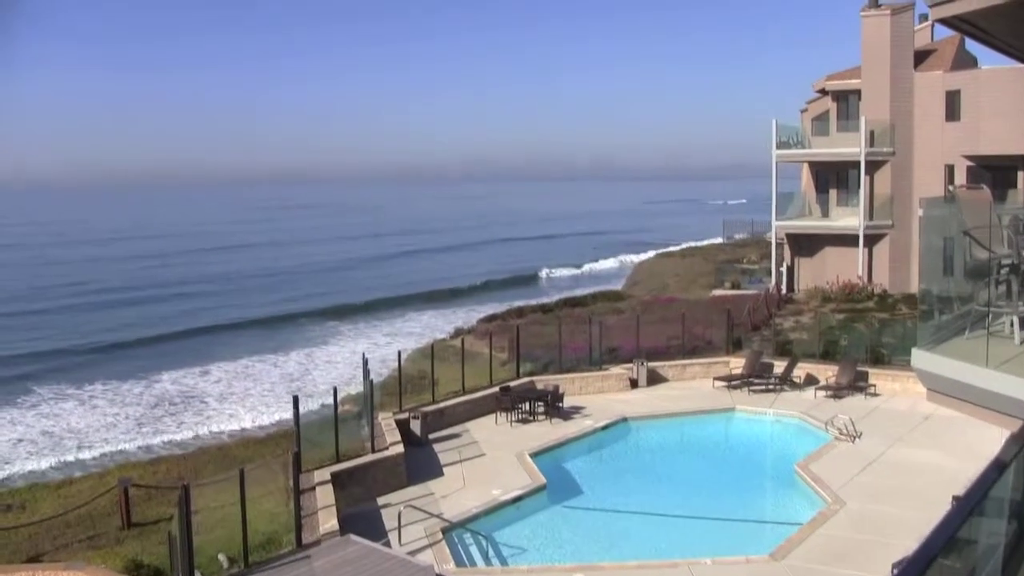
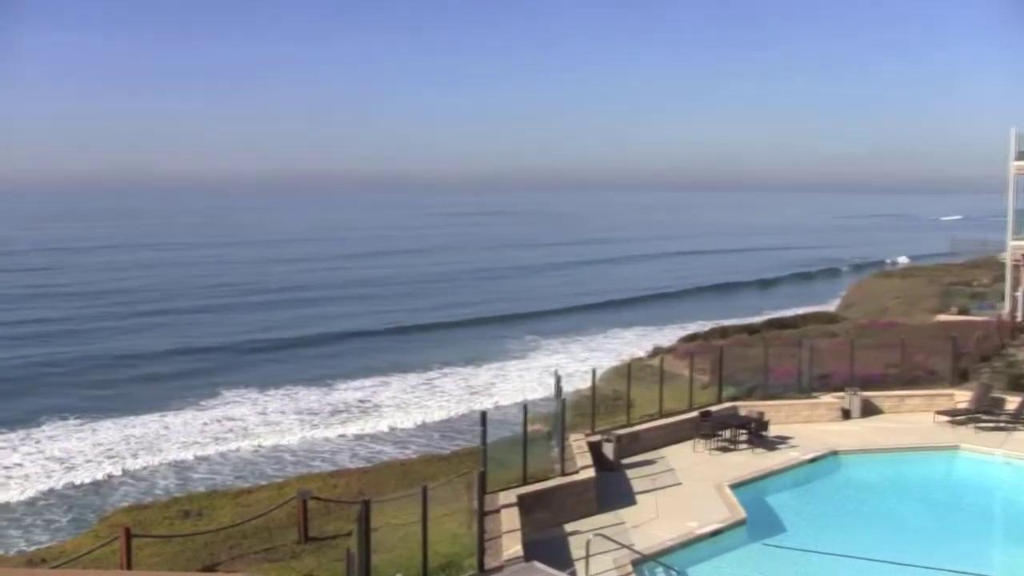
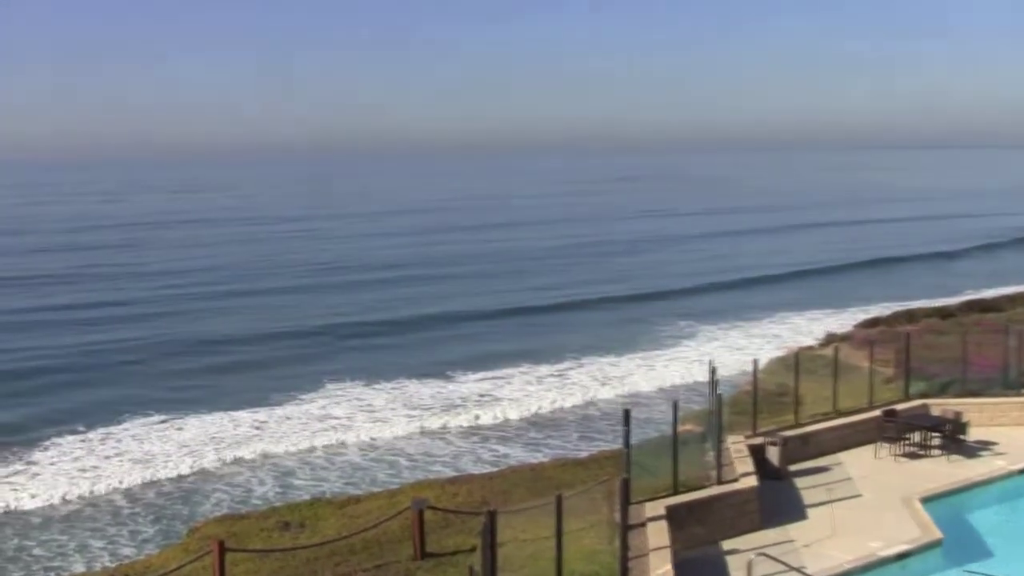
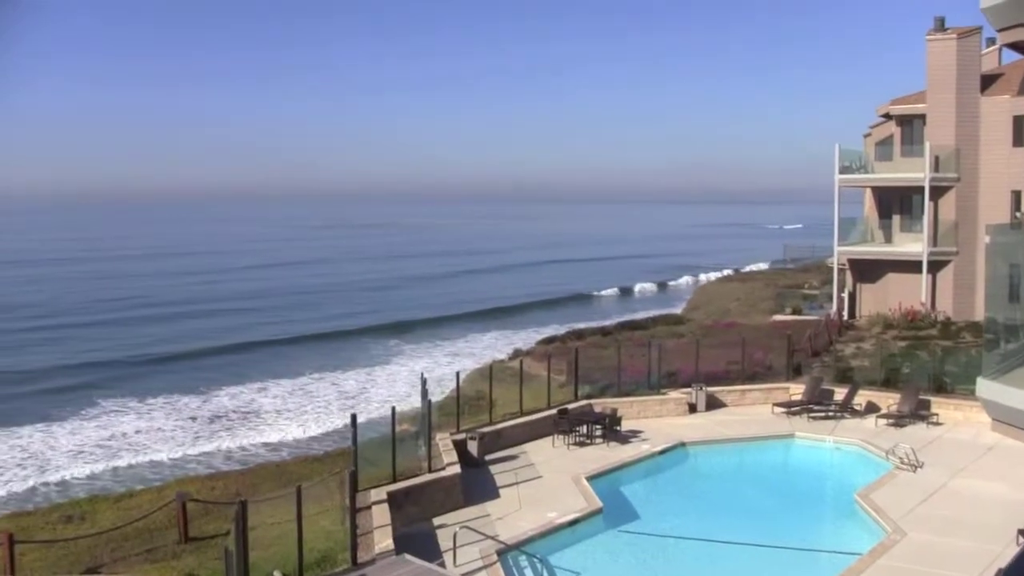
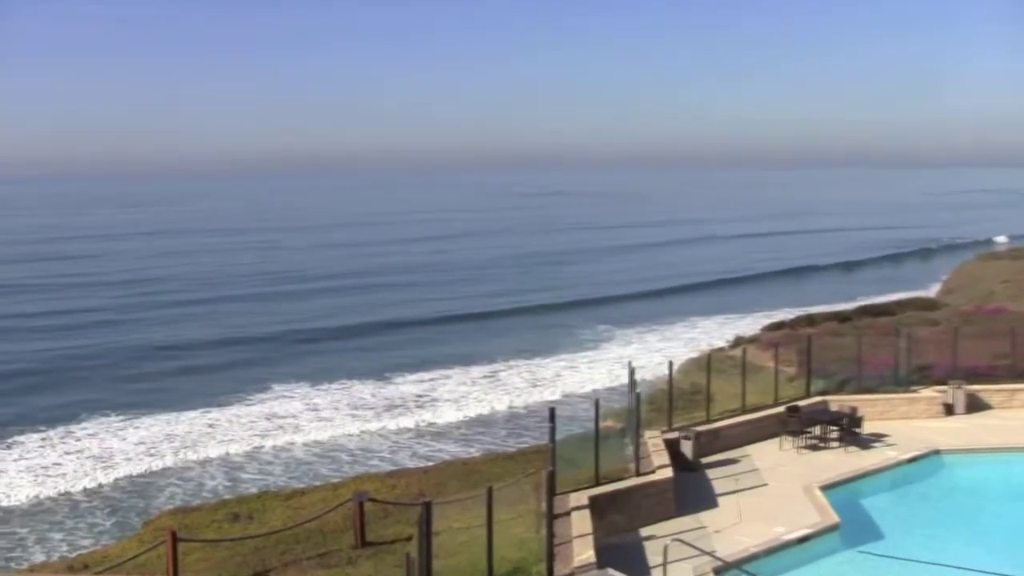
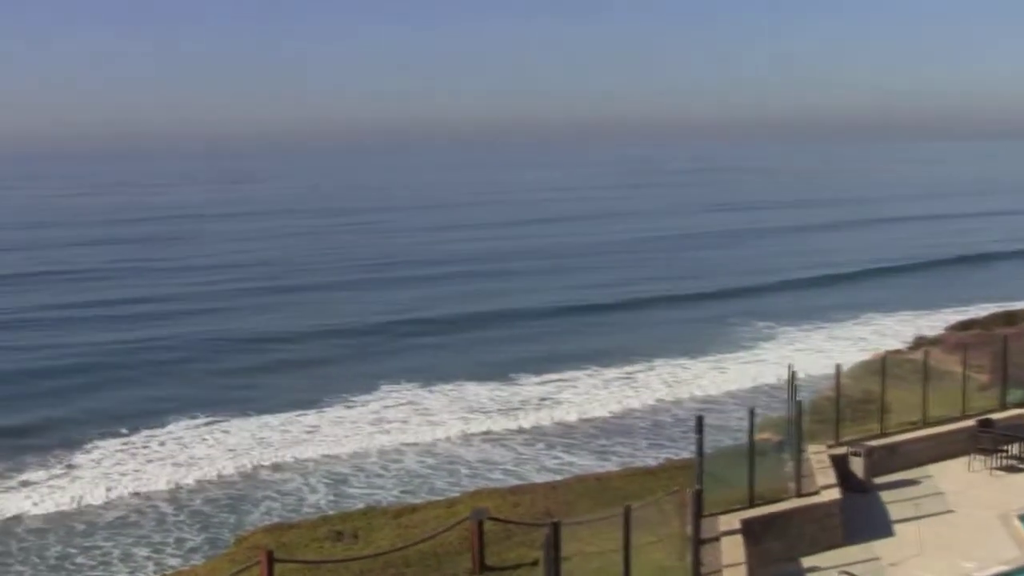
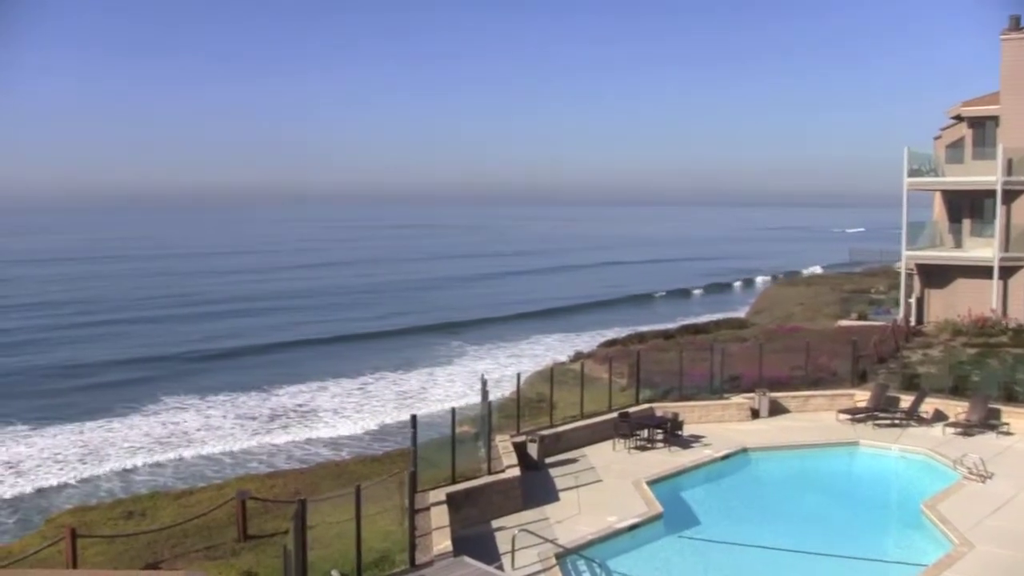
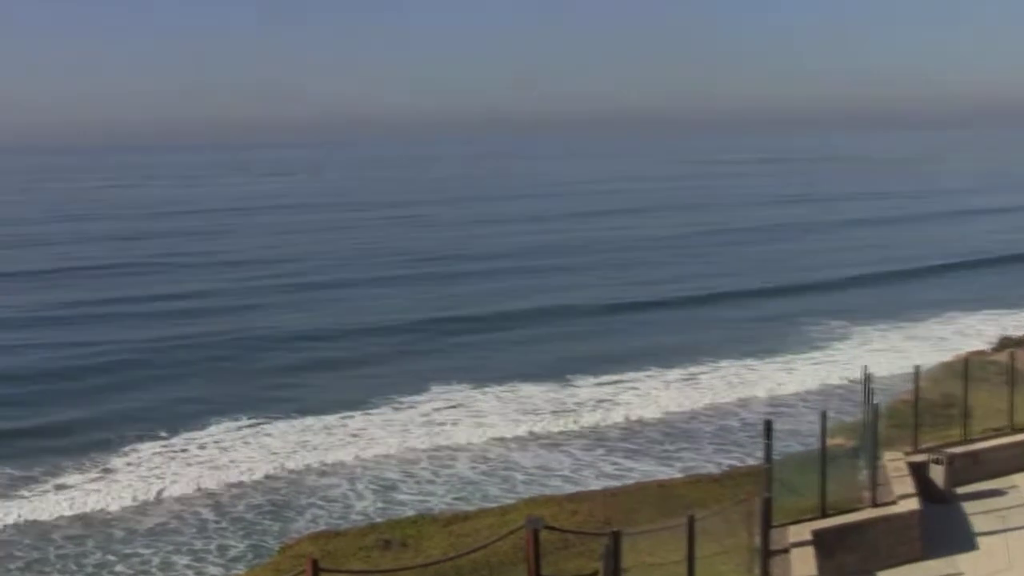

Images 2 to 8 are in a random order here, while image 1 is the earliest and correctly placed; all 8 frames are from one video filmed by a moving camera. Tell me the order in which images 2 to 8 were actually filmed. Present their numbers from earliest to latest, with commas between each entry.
4, 7, 2, 5, 3, 6, 8
